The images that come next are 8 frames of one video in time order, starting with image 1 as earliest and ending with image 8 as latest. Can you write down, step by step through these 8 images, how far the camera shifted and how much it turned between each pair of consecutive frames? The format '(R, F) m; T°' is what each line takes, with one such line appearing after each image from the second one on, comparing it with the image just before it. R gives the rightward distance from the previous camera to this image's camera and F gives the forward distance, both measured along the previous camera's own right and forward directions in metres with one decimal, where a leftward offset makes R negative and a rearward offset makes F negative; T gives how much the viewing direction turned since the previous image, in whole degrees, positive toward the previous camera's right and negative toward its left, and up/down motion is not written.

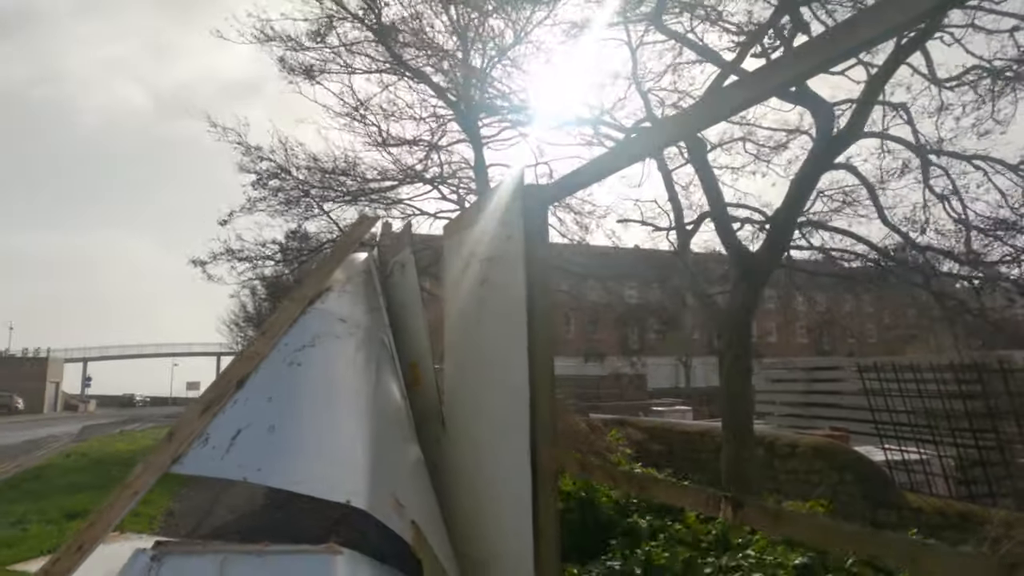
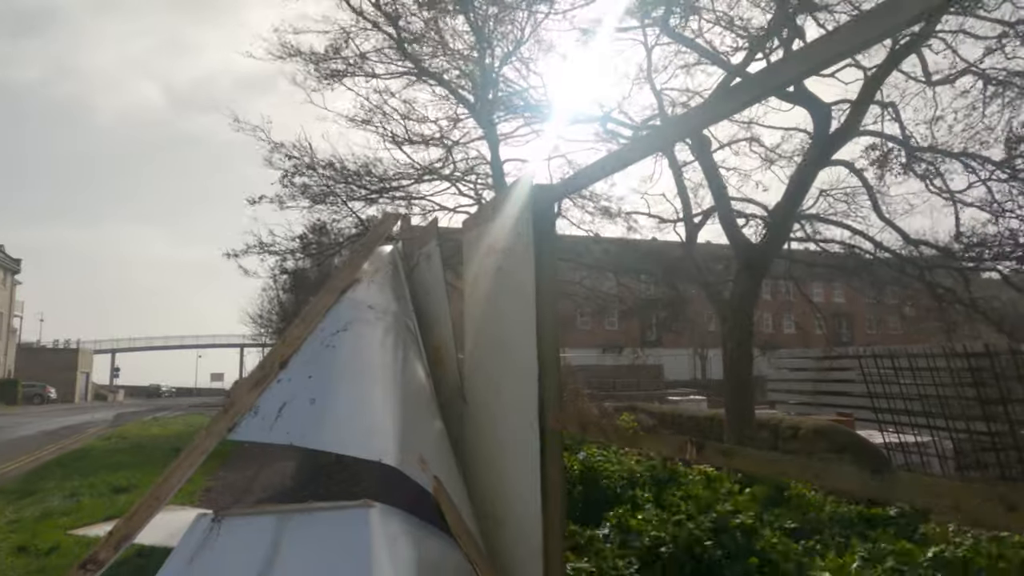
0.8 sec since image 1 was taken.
(0.0, -0.4) m; -2°
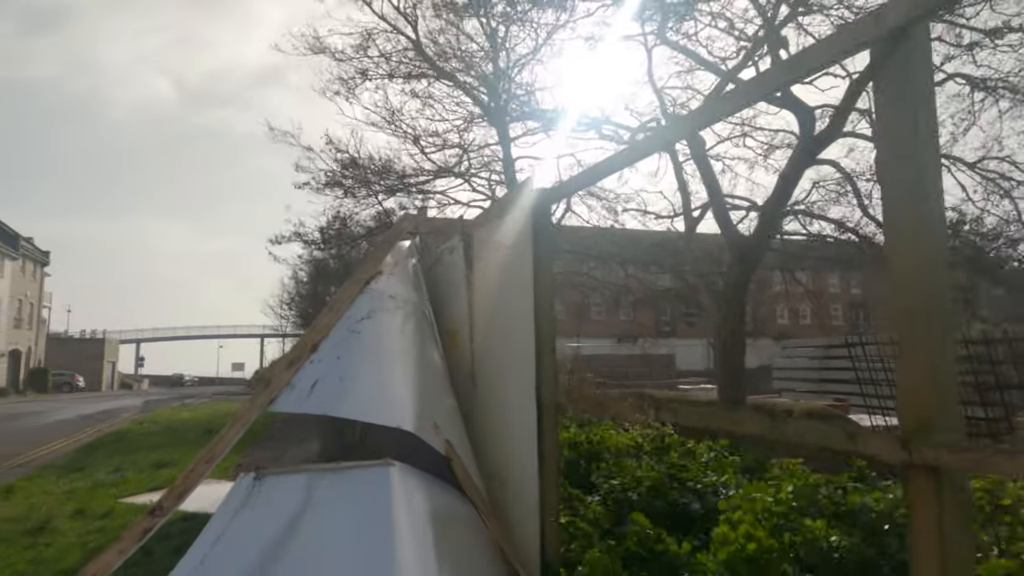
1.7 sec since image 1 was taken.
(+0.1, -0.5) m; -1°
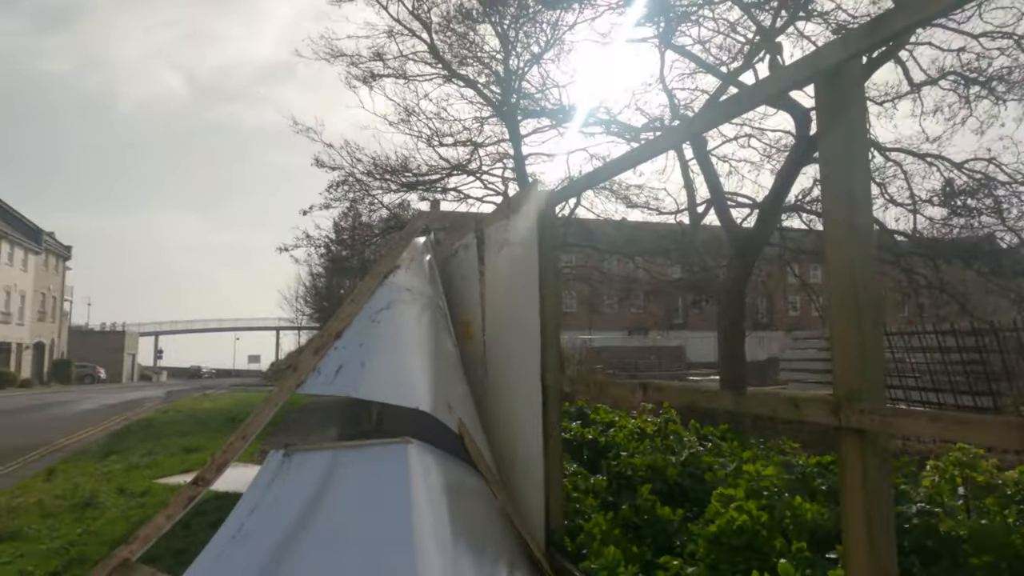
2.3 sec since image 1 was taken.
(0.0, -0.4) m; -1°
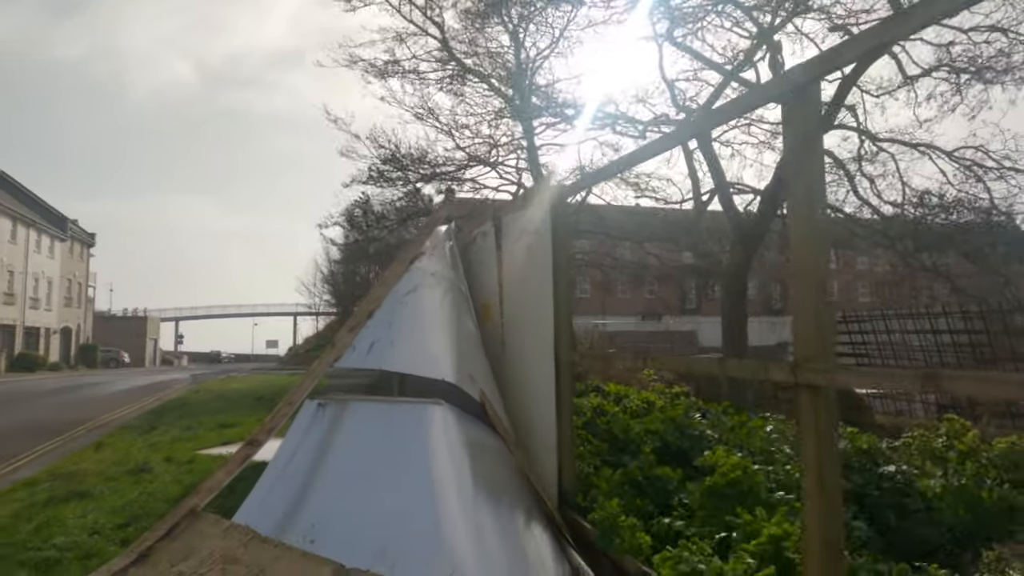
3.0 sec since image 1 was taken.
(0.0, -0.5) m; -1°
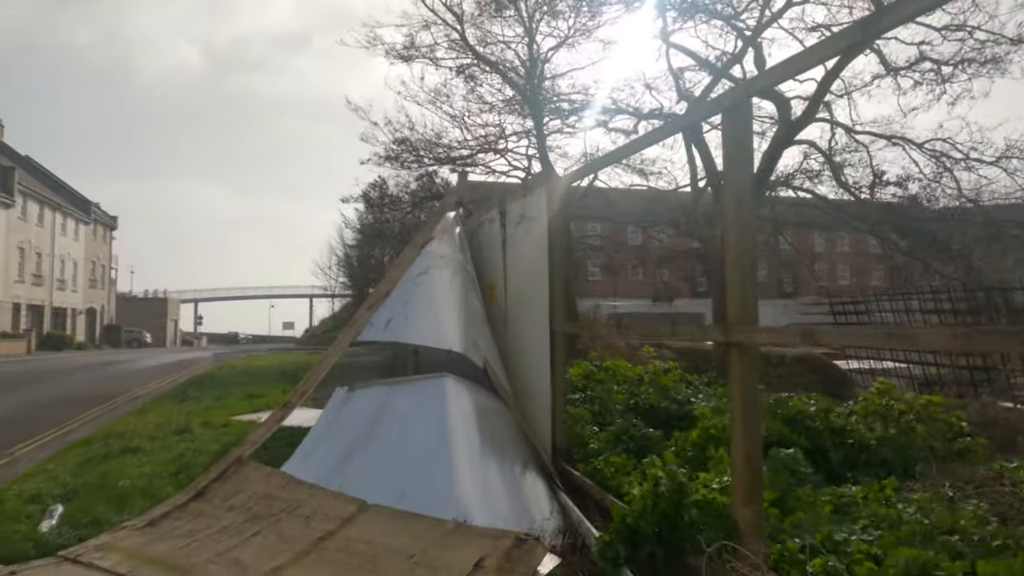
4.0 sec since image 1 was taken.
(+0.1, -0.6) m; -1°
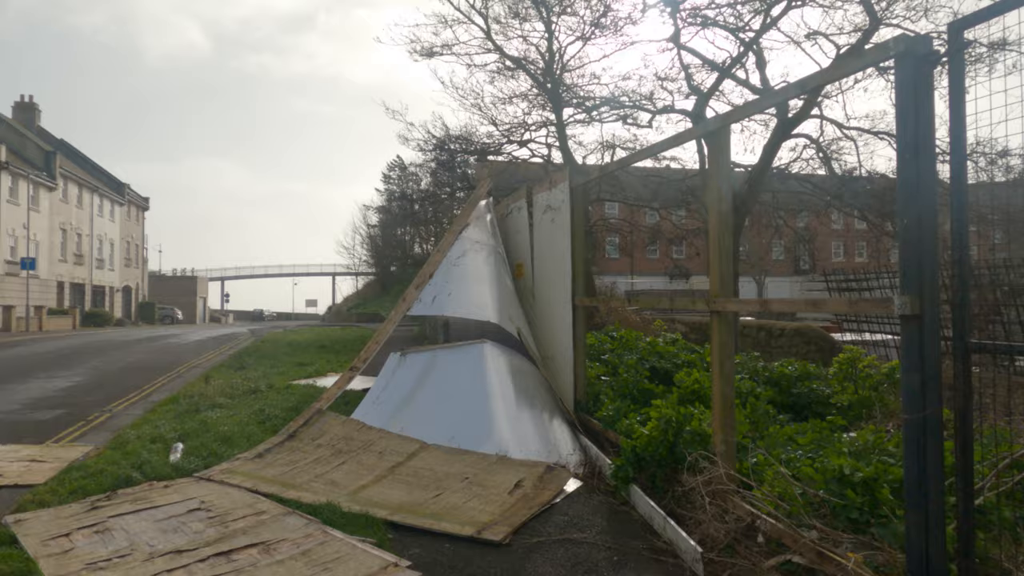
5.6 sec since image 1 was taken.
(-0.1, -1.0) m; -1°
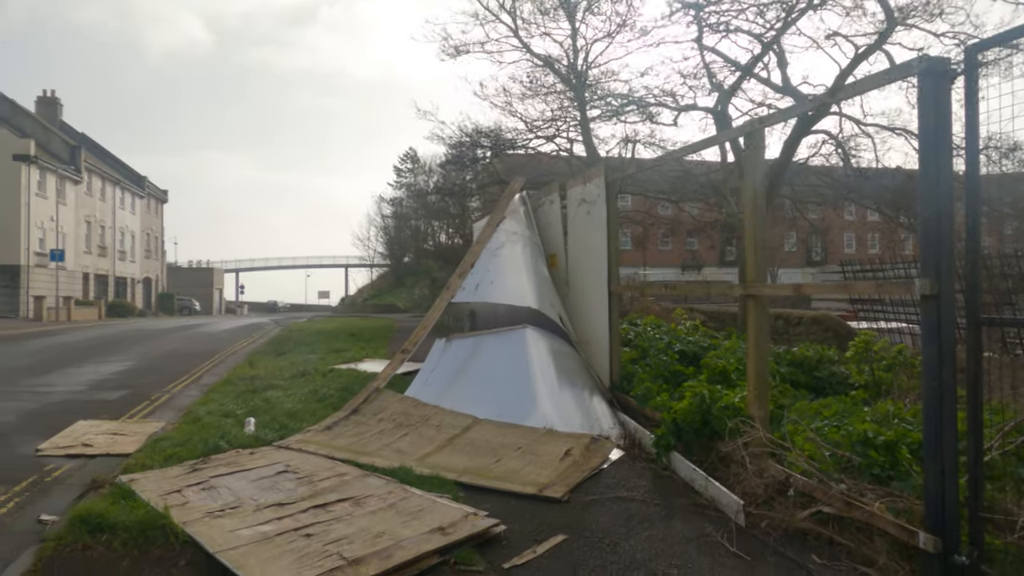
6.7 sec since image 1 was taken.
(-0.3, -0.5) m; -1°
